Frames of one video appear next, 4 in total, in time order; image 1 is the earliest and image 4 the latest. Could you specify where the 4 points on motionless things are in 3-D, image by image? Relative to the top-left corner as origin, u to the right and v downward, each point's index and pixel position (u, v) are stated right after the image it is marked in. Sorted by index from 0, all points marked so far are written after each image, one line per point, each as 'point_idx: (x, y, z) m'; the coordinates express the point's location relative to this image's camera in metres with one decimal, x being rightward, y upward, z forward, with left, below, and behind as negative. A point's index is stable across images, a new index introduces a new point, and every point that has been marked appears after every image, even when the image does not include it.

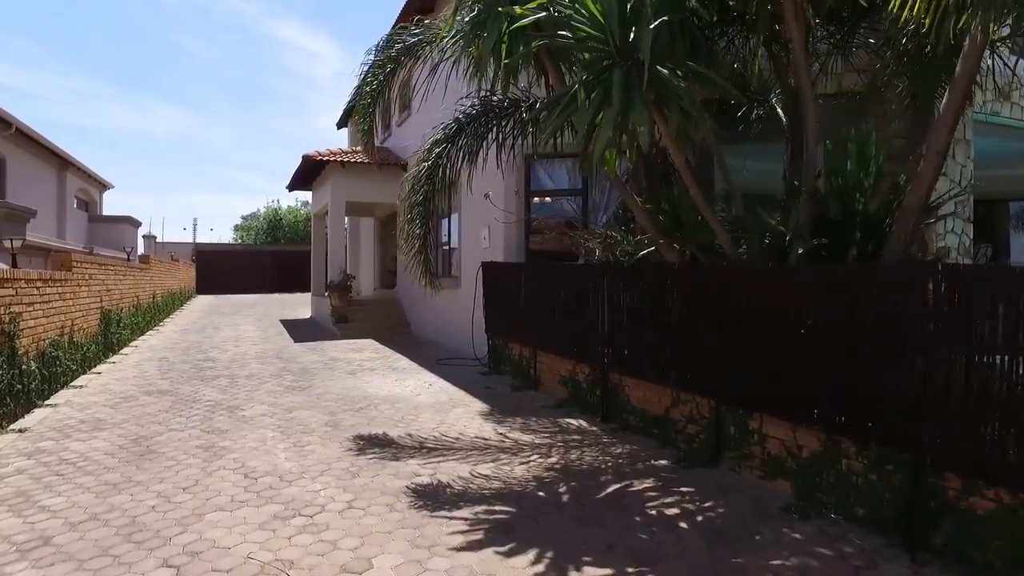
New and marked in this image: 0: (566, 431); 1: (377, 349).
0: (+0.5, -1.3, +6.2) m
1: (-2.3, -1.1, +11.6) m
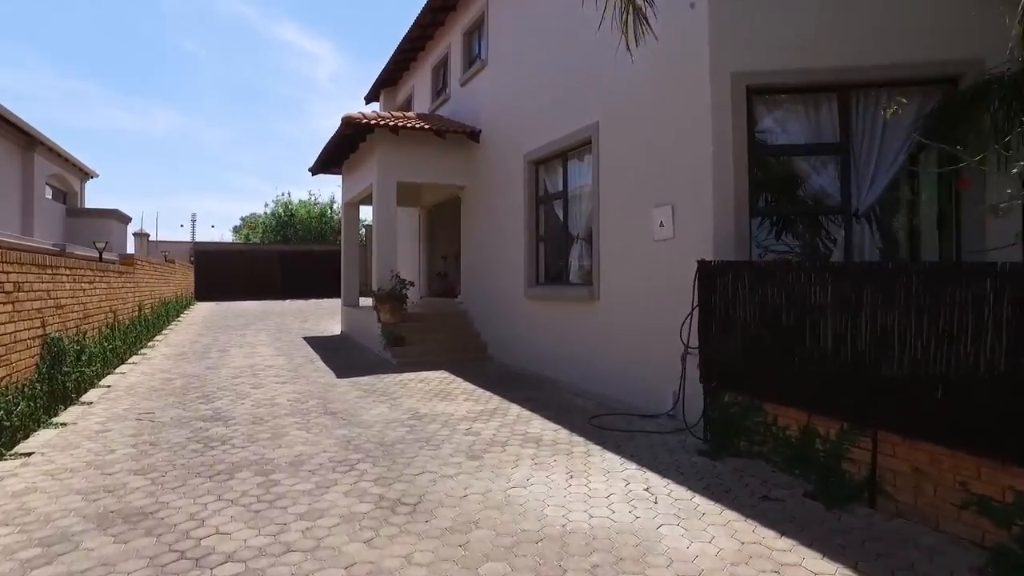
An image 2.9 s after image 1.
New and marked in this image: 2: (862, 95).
0: (+2.4, -1.4, +2.3) m
1: (-0.4, -1.2, +7.7) m
2: (+3.1, +1.7, +5.9) m
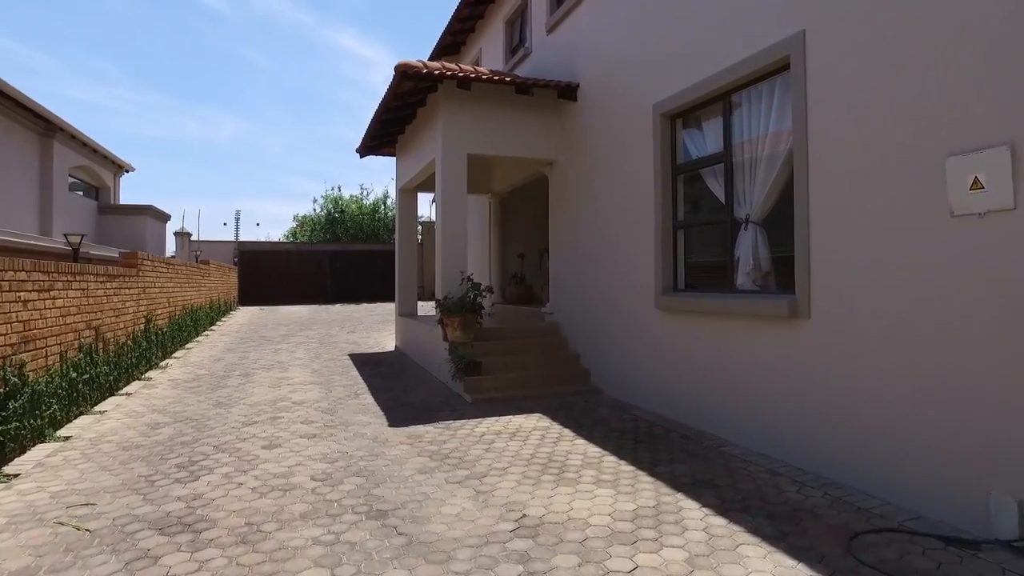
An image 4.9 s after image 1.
0: (+3.1, -1.5, -0.8) m
1: (+0.7, -1.3, +4.9) m
2: (+4.0, +1.7, +2.8) m
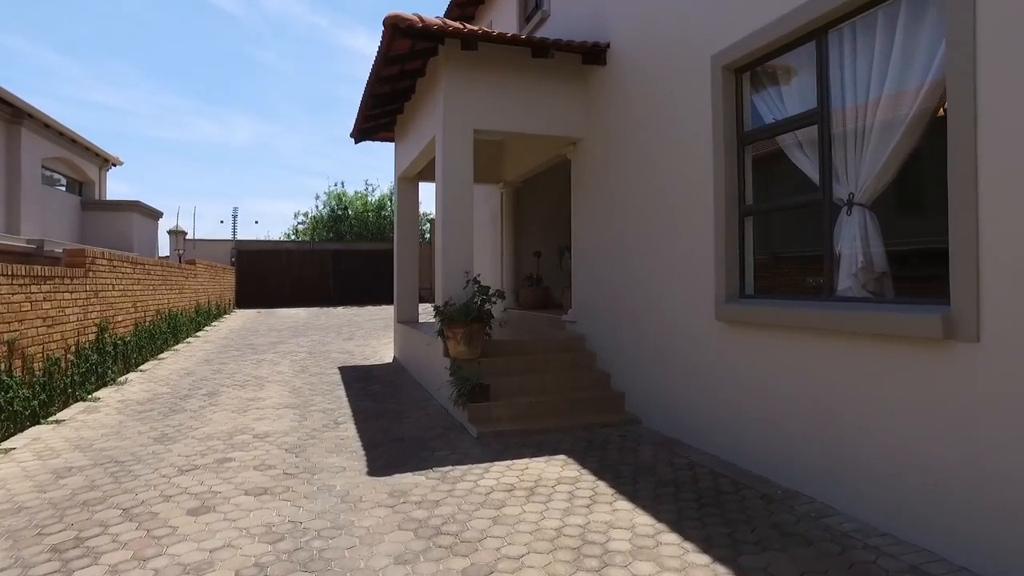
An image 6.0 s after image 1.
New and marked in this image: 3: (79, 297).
0: (+3.0, -1.5, -2.3) m
1: (+0.7, -1.3, +3.3) m
2: (+4.1, +1.6, +1.2) m
3: (-5.0, -0.1, +7.7) m
